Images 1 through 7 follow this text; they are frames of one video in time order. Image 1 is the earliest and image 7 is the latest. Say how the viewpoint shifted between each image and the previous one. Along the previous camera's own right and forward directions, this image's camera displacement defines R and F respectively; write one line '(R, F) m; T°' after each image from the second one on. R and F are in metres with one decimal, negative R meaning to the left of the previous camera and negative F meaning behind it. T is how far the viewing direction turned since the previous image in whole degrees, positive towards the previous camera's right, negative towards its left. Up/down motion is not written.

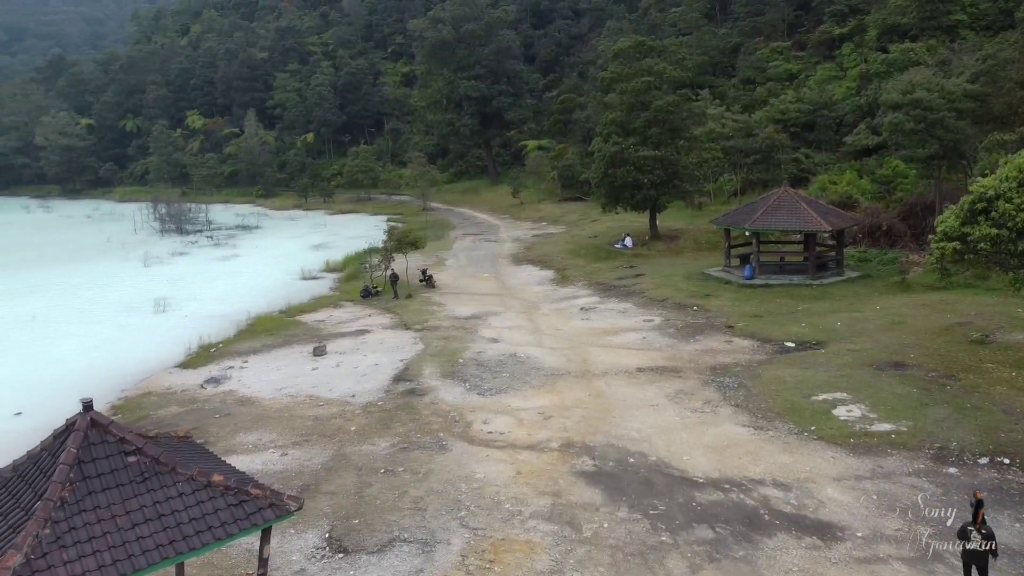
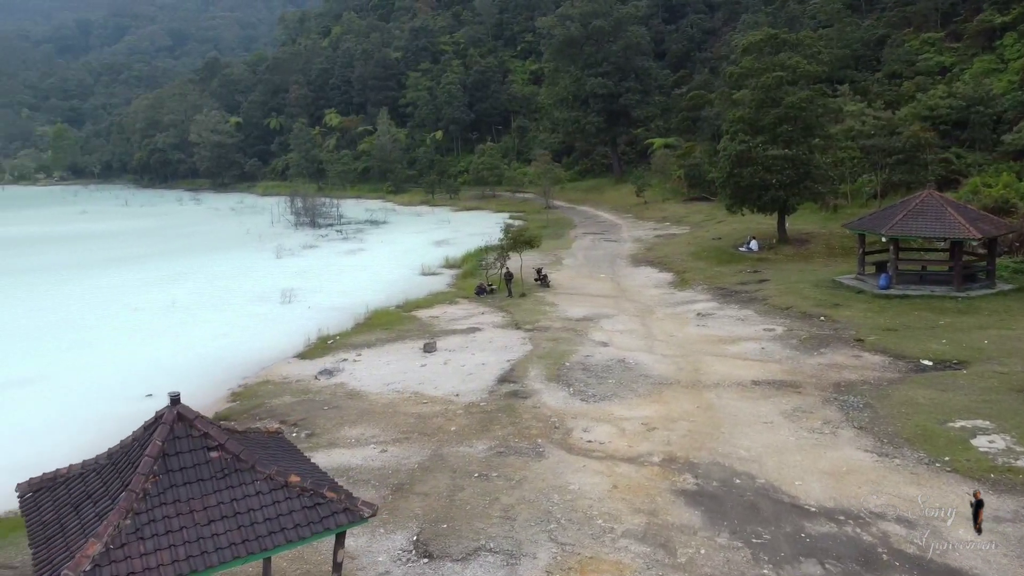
(+0.2, +0.3) m; -9°
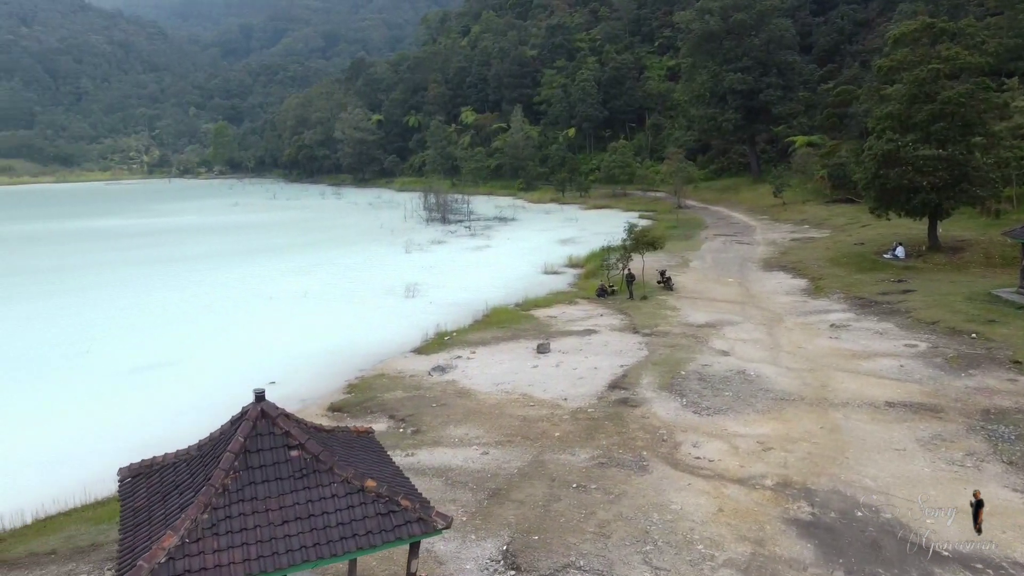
(+0.2, +0.3) m; -9°
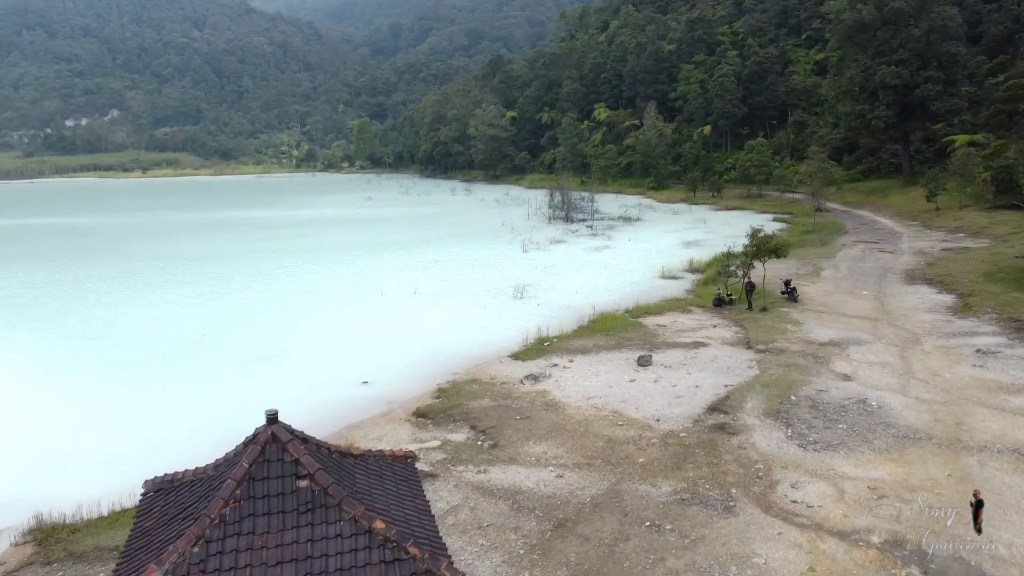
(+0.5, +0.7) m; -9°
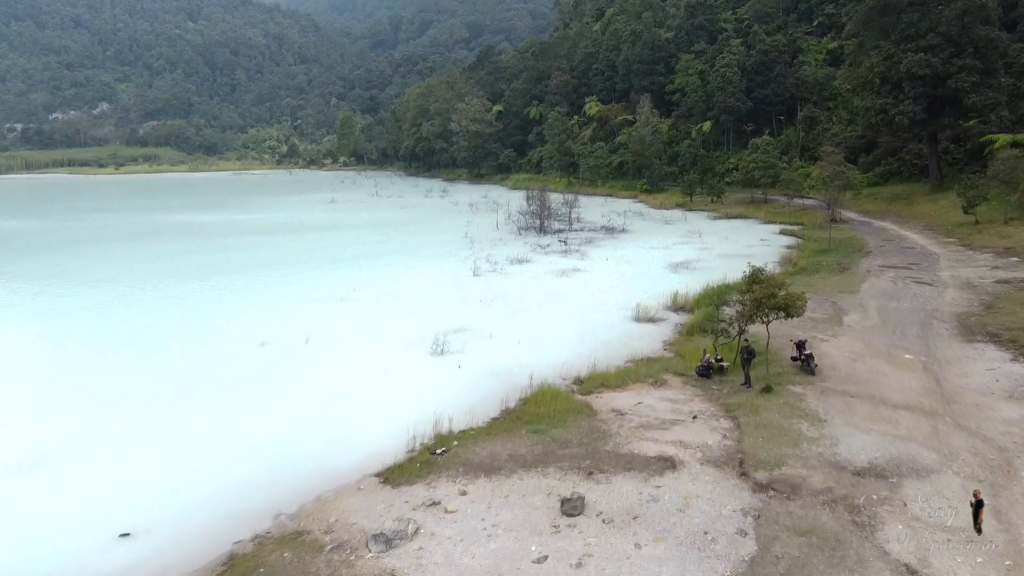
(+1.5, +4.8) m; 0°
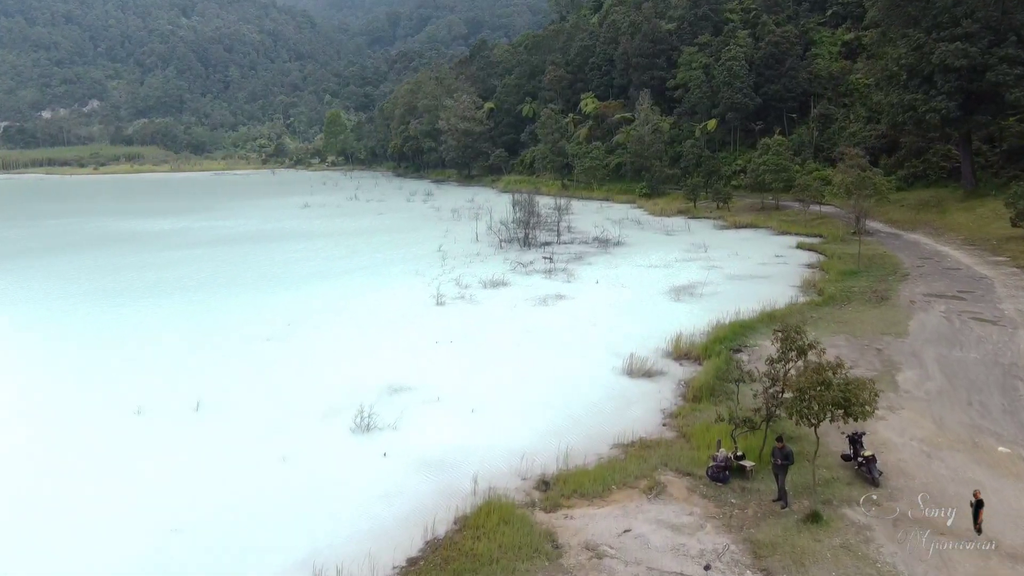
(+0.7, +3.5) m; 0°
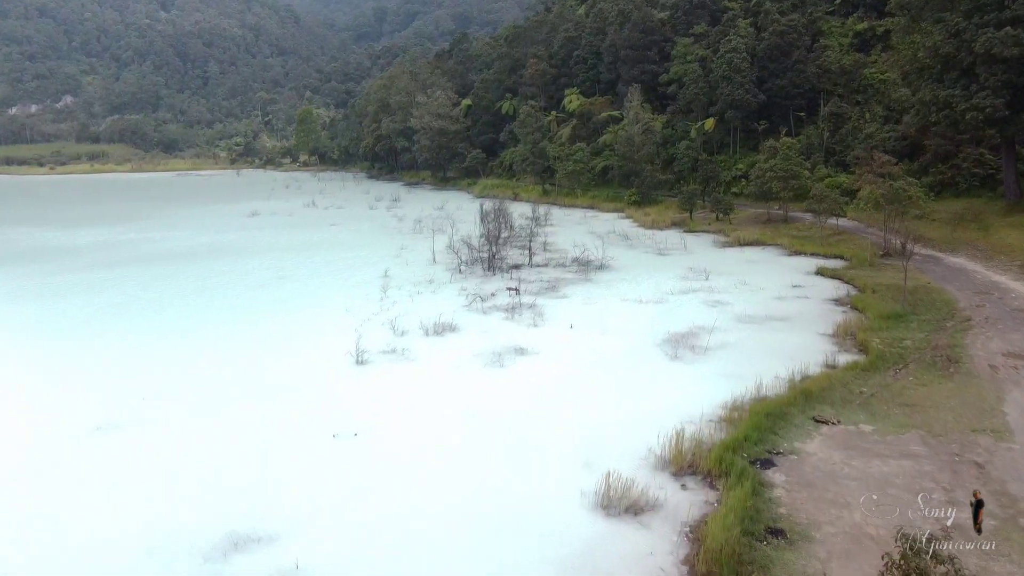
(+0.8, +4.5) m; +1°
